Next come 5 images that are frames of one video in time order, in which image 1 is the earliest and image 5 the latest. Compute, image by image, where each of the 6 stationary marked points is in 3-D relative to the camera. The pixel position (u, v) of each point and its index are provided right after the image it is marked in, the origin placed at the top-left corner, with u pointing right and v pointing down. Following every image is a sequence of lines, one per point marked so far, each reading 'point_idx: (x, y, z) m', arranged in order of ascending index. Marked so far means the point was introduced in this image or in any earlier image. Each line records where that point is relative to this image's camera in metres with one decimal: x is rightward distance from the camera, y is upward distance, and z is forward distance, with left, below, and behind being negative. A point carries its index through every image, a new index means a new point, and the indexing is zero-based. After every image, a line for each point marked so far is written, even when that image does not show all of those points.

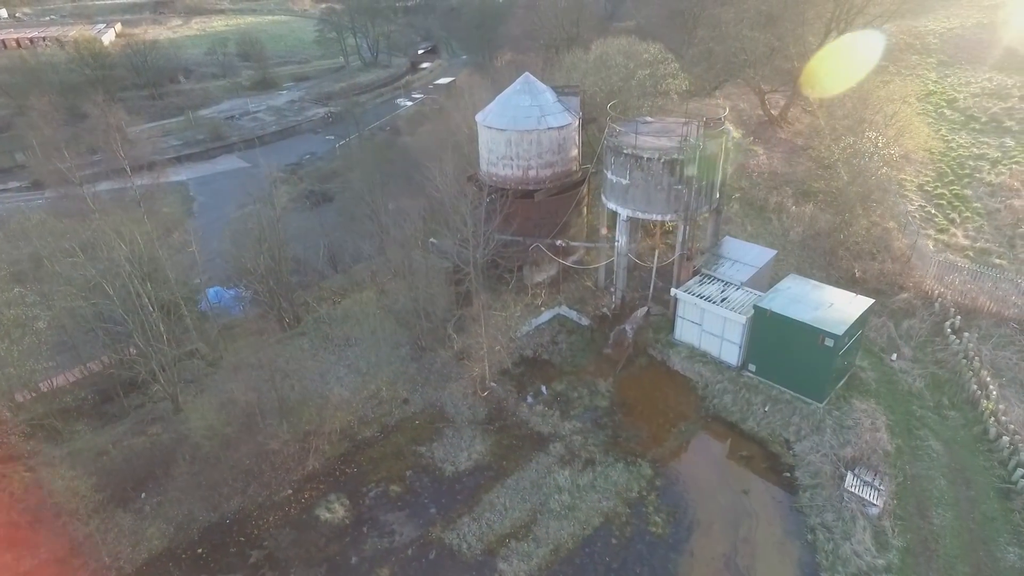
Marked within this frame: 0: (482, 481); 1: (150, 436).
0: (-0.7, -4.3, +13.9) m
1: (-8.9, -3.6, +15.1) m
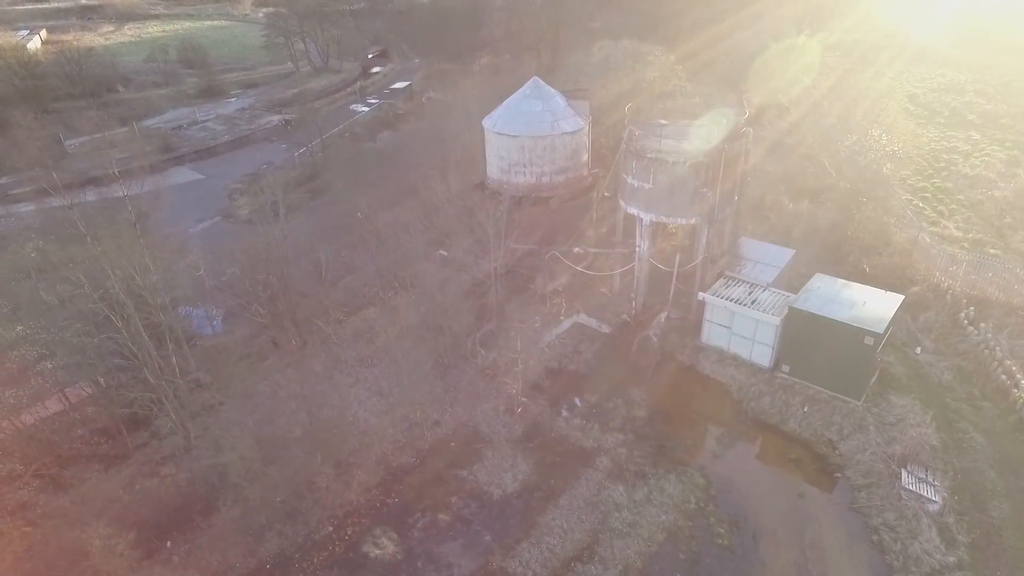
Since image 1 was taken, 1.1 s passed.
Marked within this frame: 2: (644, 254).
0: (+0.5, -4.6, +13.4) m
1: (-7.9, -4.3, +13.9) m
2: (+3.8, +1.0, +17.5) m
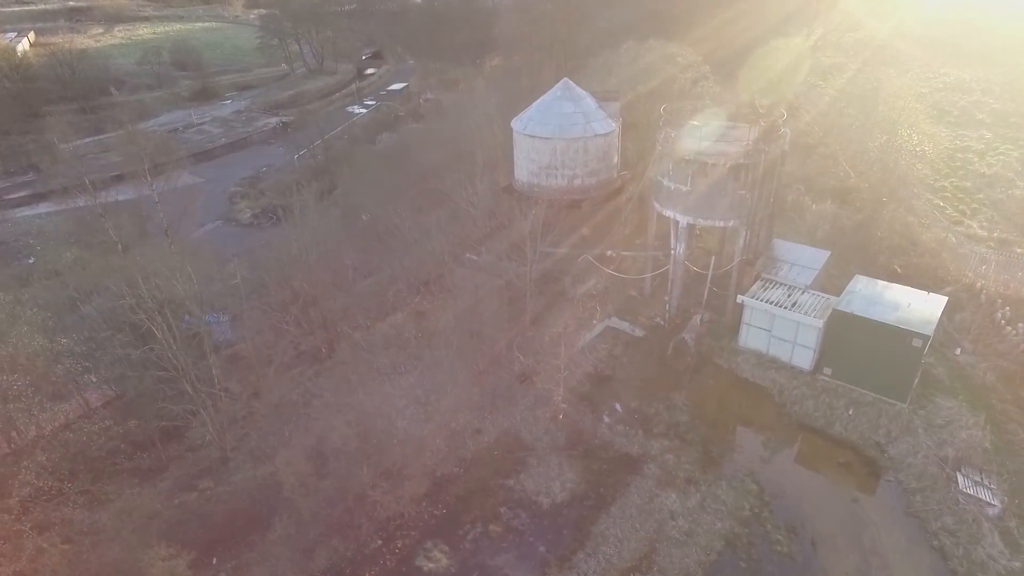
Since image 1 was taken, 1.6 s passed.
0: (+1.5, -4.8, +13.2) m
1: (-6.8, -4.5, +13.6) m
2: (+4.7, +0.9, +17.4) m
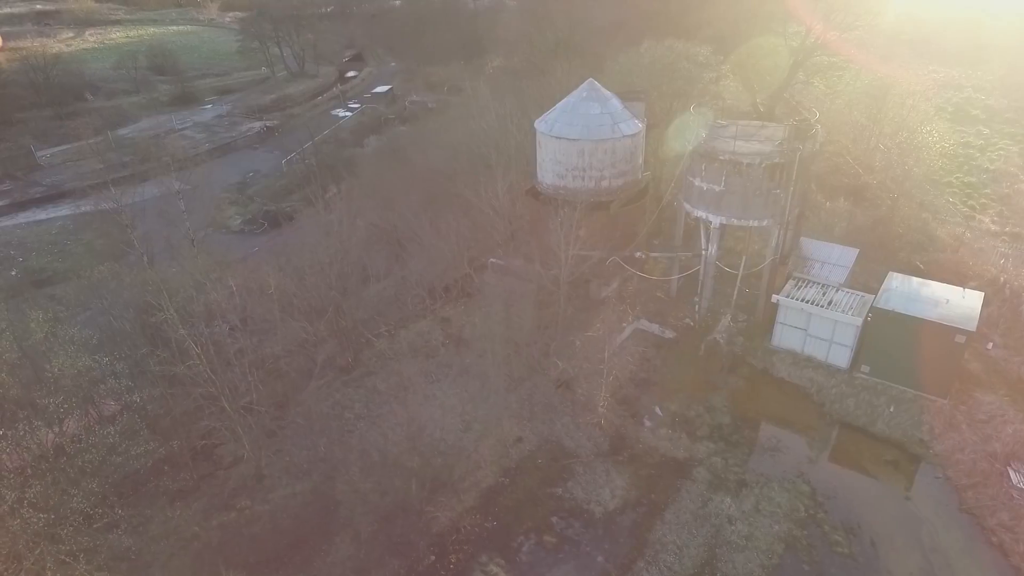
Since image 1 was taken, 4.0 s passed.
0: (+2.7, -4.8, +13.0) m
1: (-5.7, -4.7, +13.1) m
2: (+5.6, +0.9, +17.3) m
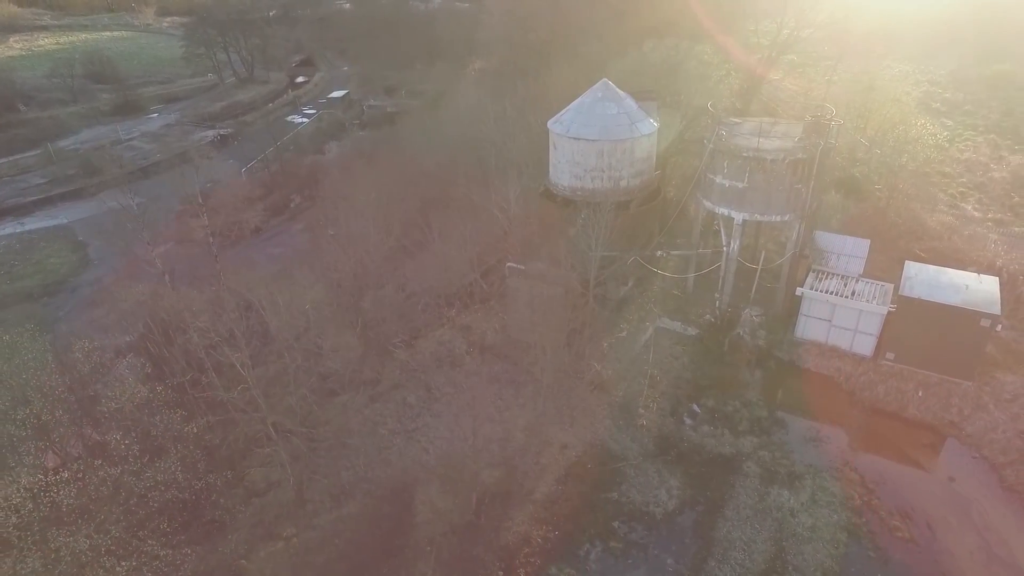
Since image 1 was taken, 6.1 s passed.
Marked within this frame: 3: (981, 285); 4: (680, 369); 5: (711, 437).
0: (+3.9, -4.8, +12.9) m
1: (-4.4, -5.1, +12.4) m
2: (+6.3, +1.0, +17.5) m
3: (+11.8, +0.1, +15.6) m
4: (+4.6, -2.2, +16.7) m
5: (+4.8, -3.6, +14.8) m
